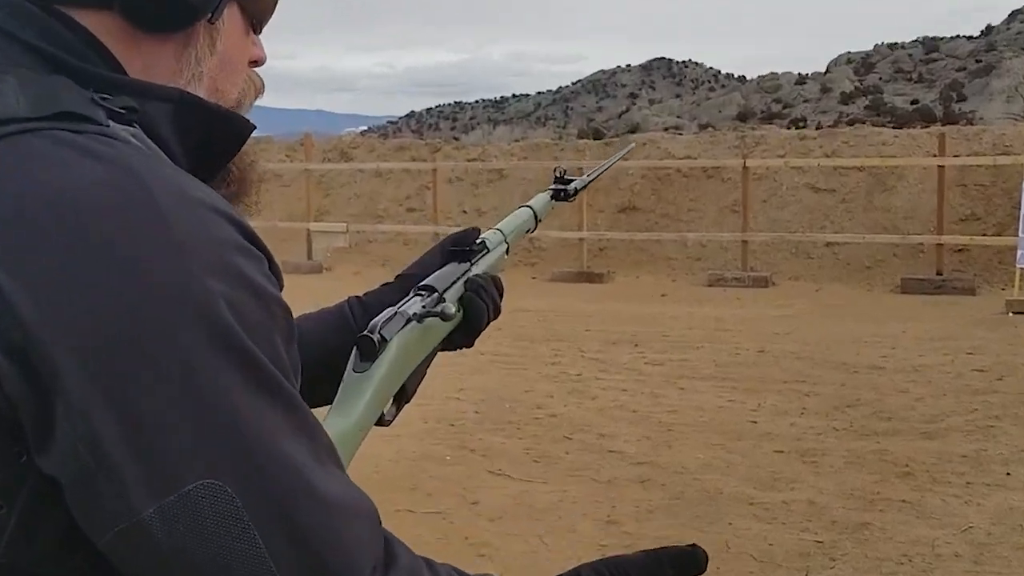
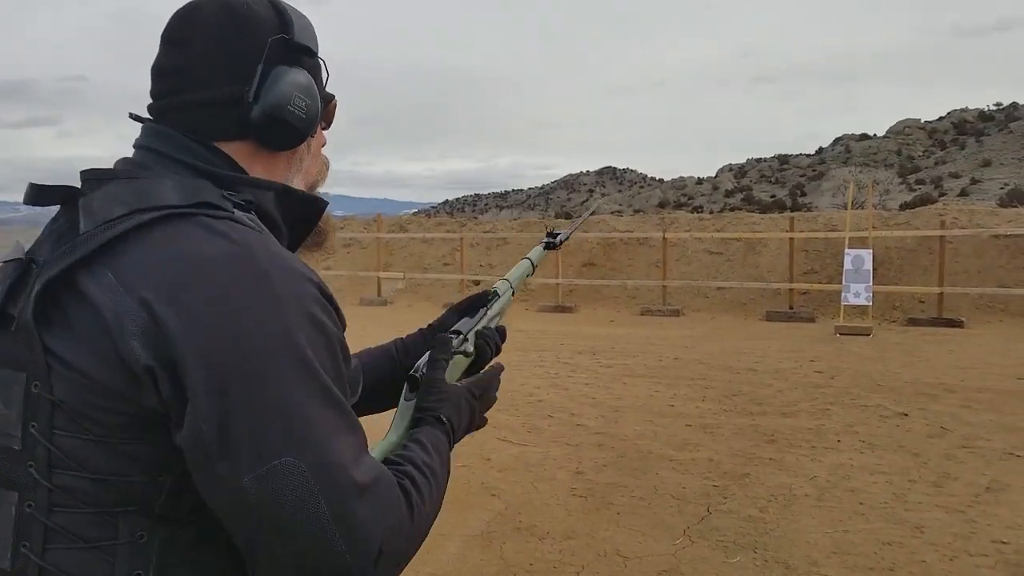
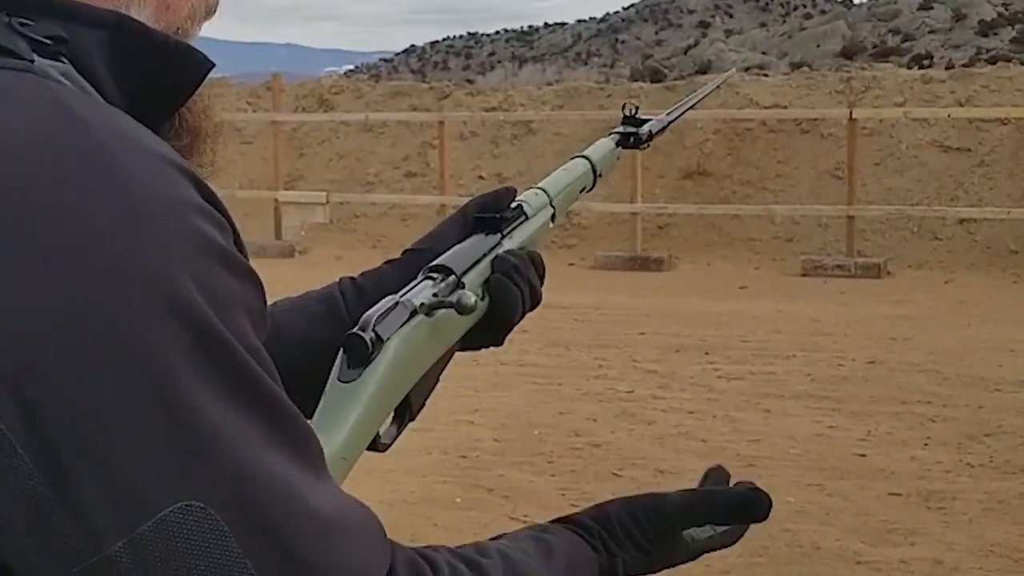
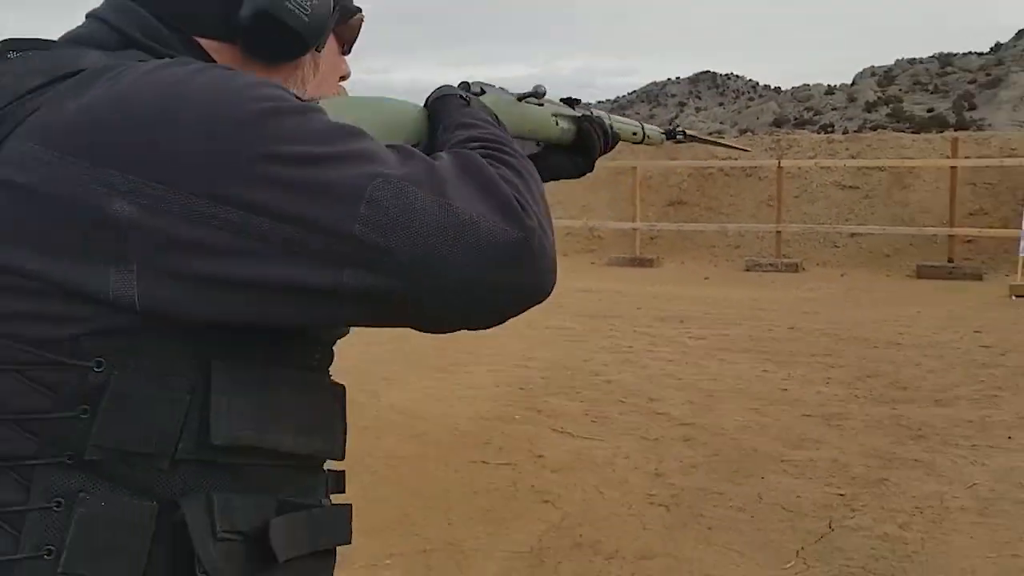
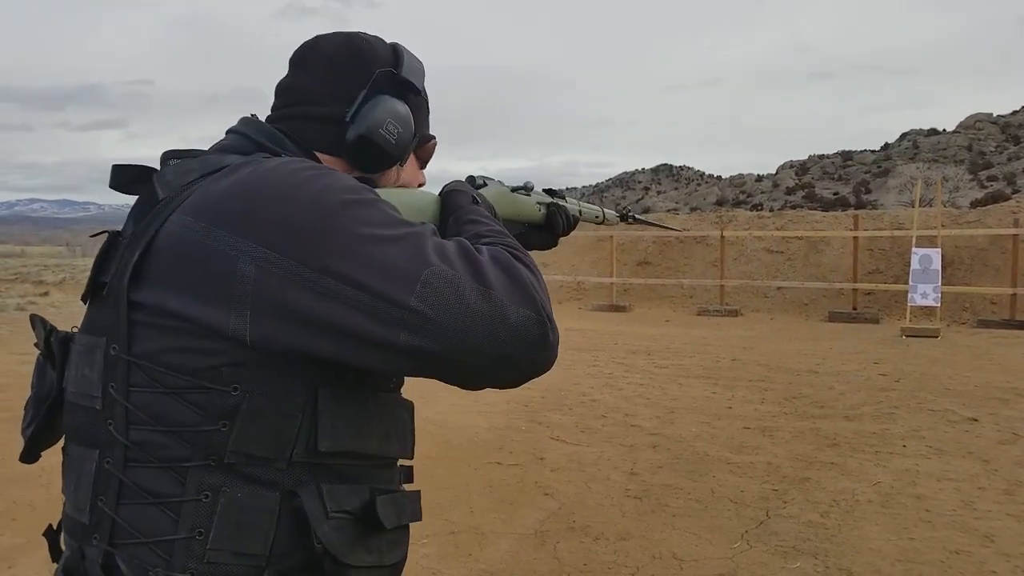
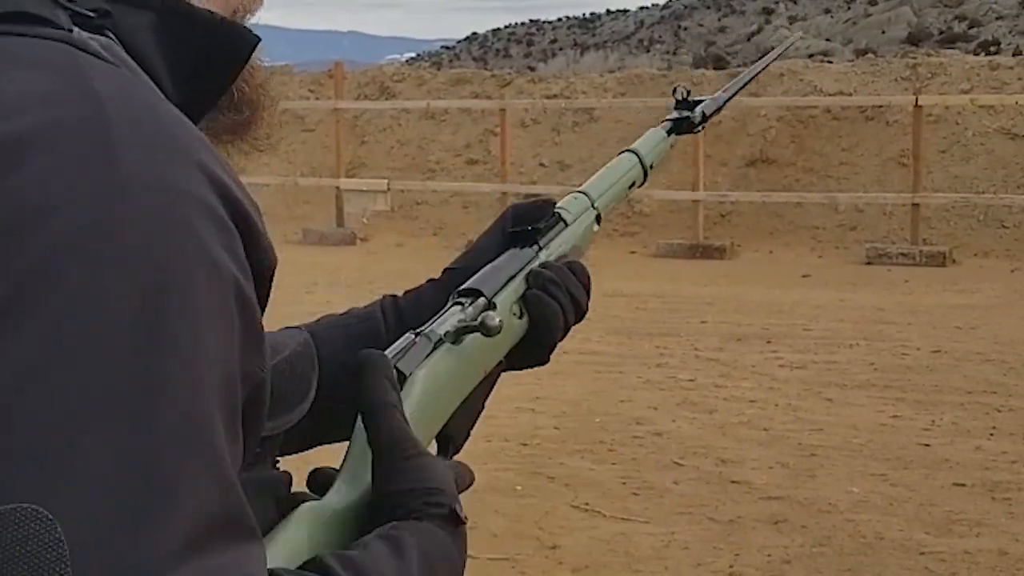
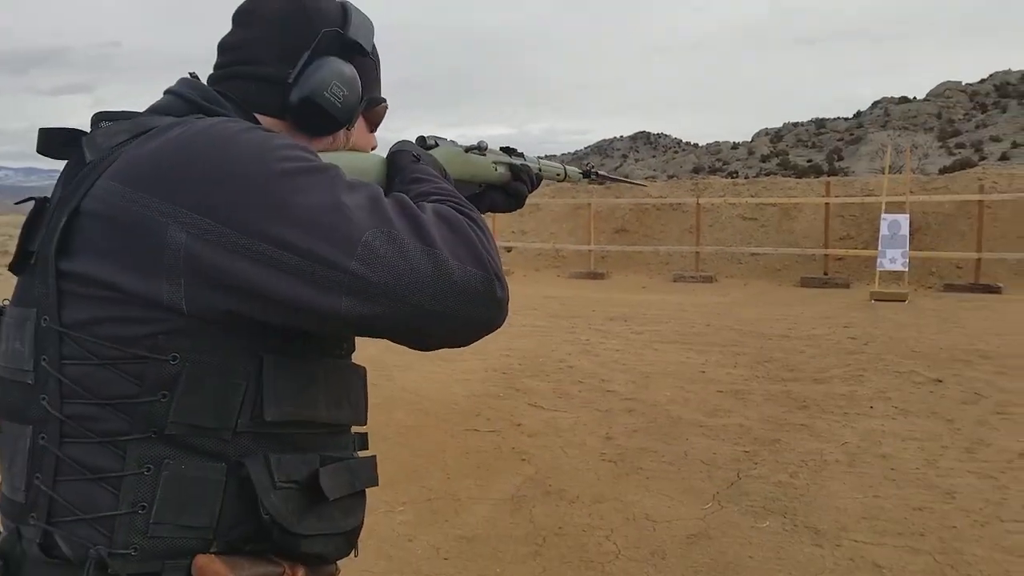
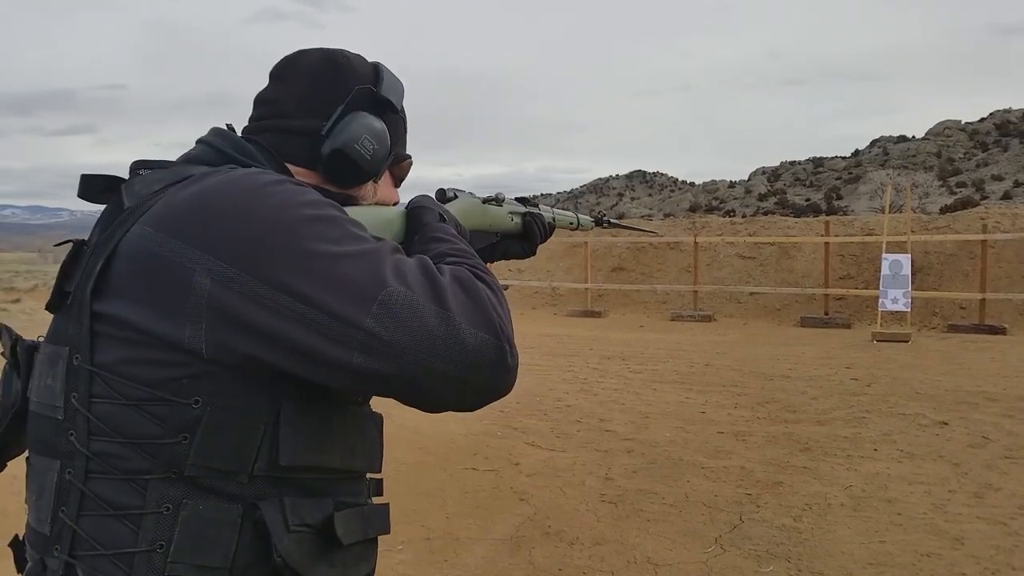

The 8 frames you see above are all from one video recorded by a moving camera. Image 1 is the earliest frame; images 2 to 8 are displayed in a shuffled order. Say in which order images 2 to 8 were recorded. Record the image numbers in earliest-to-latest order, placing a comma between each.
3, 6, 4, 7, 2, 8, 5
